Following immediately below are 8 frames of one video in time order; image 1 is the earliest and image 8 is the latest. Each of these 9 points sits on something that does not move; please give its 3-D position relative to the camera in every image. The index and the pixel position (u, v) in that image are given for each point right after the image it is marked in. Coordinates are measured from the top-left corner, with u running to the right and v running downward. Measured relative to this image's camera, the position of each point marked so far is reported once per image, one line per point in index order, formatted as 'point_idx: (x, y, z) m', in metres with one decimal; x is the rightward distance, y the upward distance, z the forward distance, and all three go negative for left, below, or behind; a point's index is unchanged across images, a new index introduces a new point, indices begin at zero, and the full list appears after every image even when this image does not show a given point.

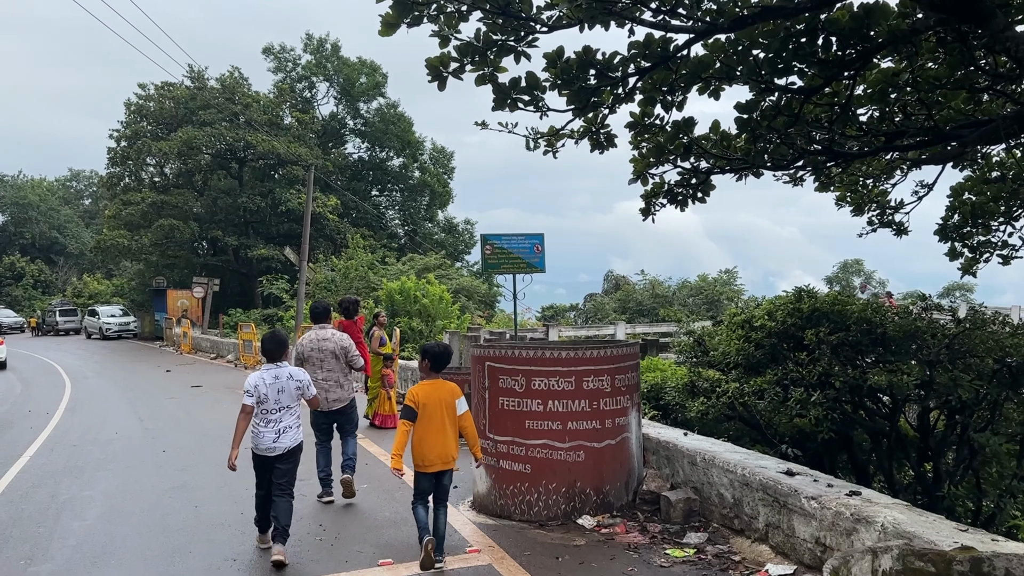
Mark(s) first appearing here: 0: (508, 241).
0: (0.0, +0.5, +9.6) m
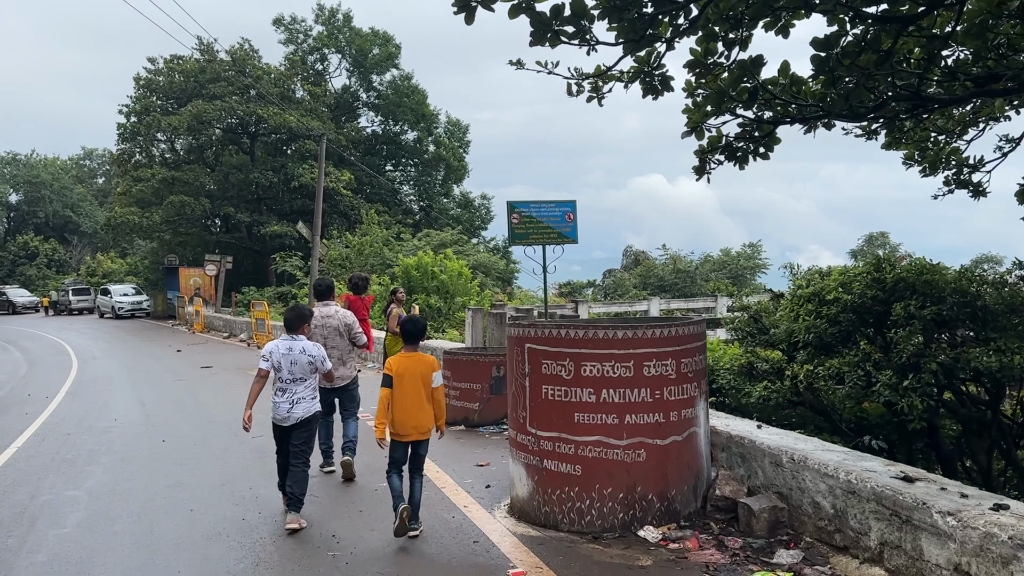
0: (+0.3, +0.8, +8.7) m
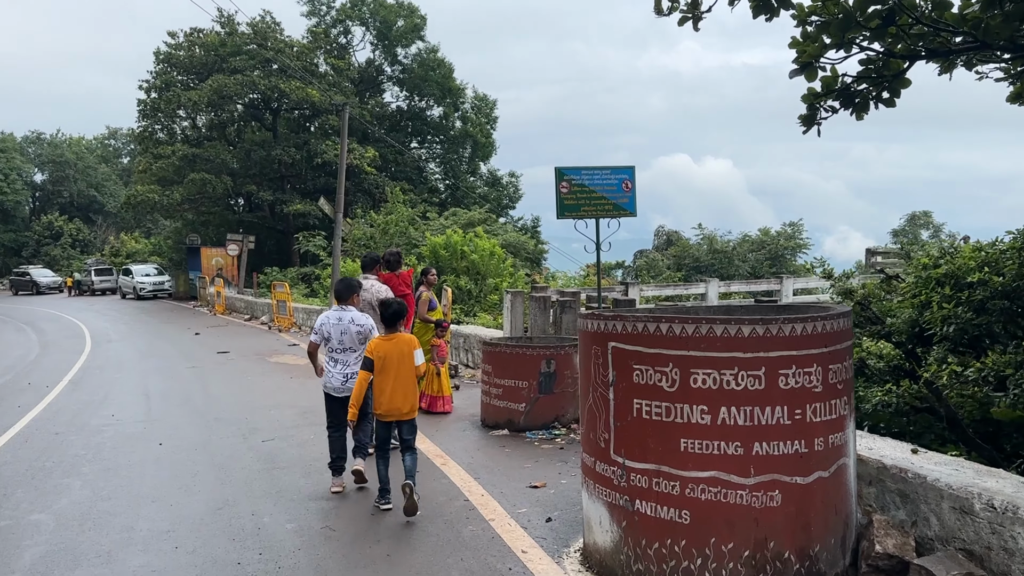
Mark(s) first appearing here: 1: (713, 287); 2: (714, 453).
0: (+0.7, +1.0, +7.5) m
1: (+2.5, 0.0, +10.6) m
2: (+0.7, -0.6, +3.1) m
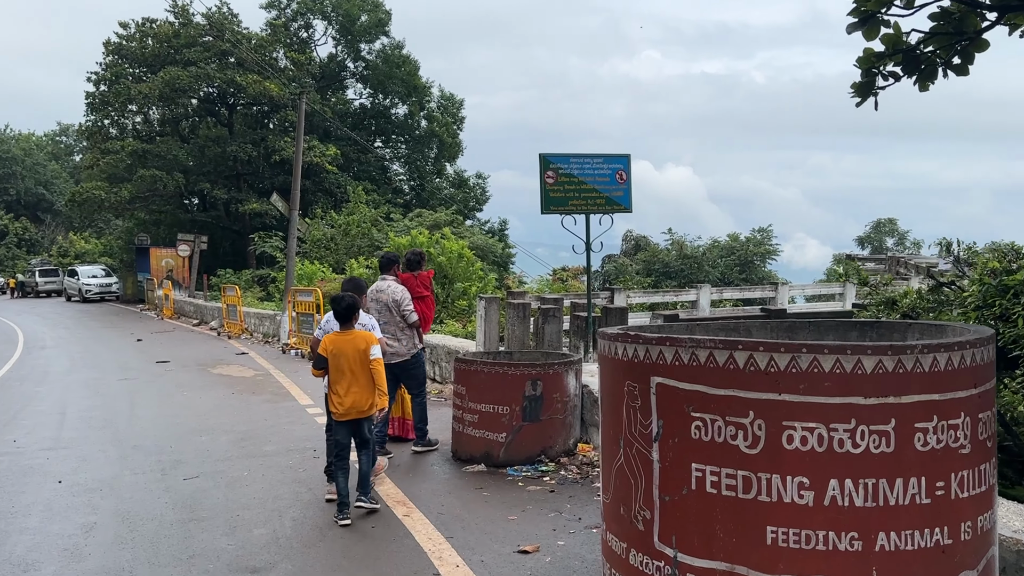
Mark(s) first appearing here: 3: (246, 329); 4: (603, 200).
0: (+0.5, +0.9, +6.5) m
1: (+2.2, -0.1, +9.6) m
2: (+0.7, -0.6, +2.0) m
3: (-5.5, -0.8, +17.5) m
4: (+0.7, +0.7, +6.5) m
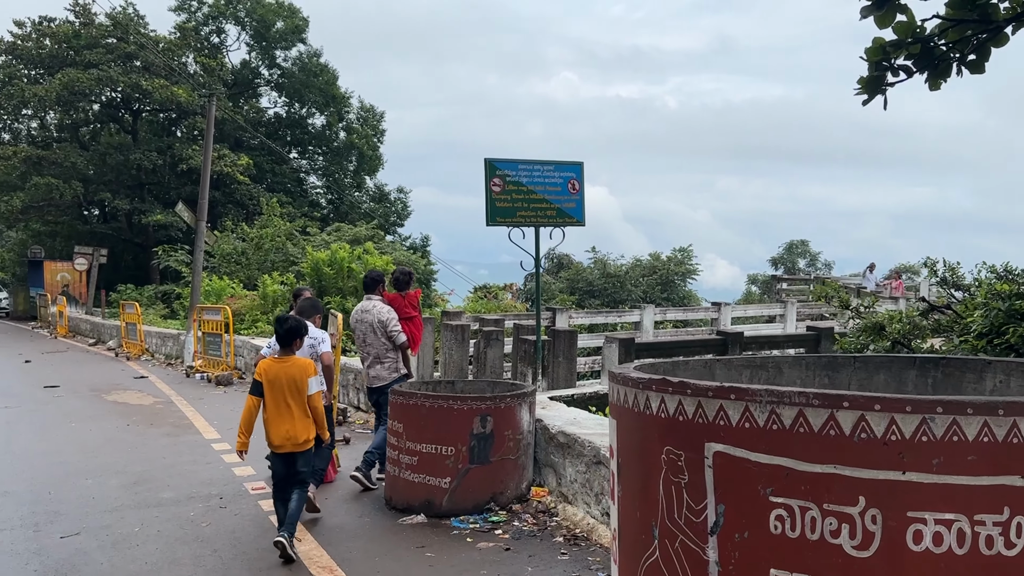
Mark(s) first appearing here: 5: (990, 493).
0: (+0.1, +0.8, +5.8) m
1: (+1.5, -0.3, +9.1) m
2: (+0.8, -0.7, +1.4) m
3: (-6.9, -1.2, +16.1) m
4: (+0.3, +0.5, +5.9) m
5: (+0.8, -0.3, +1.4) m
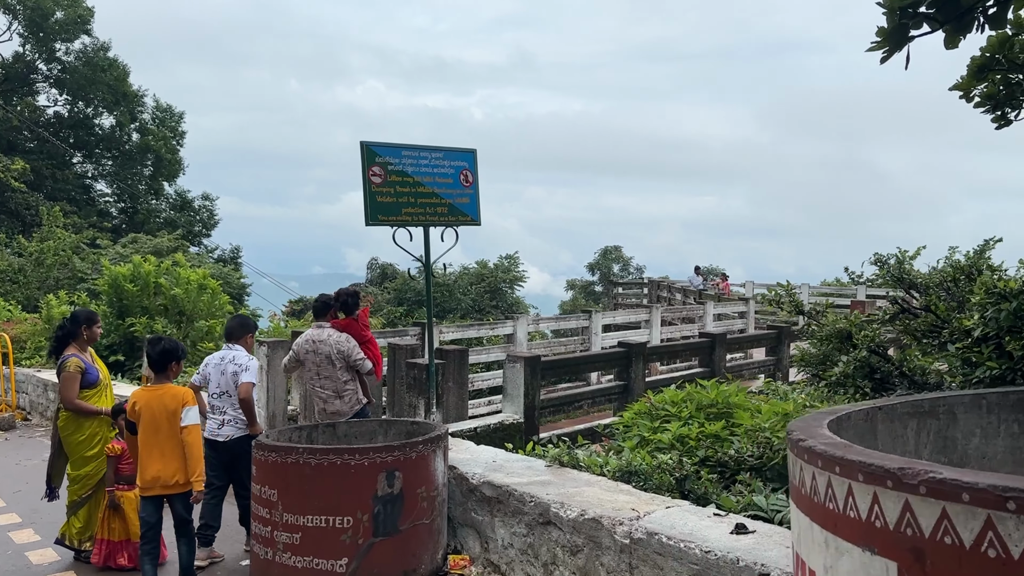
0: (-0.5, +0.7, +4.8) m
1: (+0.1, -0.4, +8.3) m
2: (+1.1, -0.7, +0.6) m
3: (-9.6, -1.6, +13.3) m
4: (-0.4, +0.5, +4.9) m
5: (+1.1, -0.3, +0.6) m
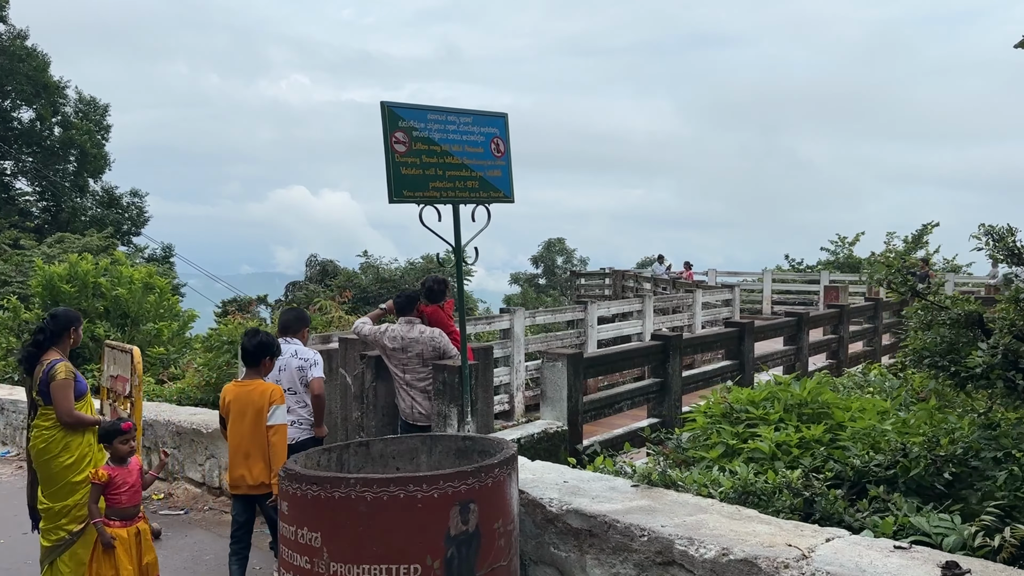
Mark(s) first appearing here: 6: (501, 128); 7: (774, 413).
0: (-0.3, +0.8, +4.0) m
1: (+0.1, -0.3, +7.6) m
2: (+1.6, -0.6, 0.0) m
3: (-10.0, -1.7, +11.9) m
4: (-0.2, +0.5, +4.2) m
5: (+1.7, -0.3, 0.0) m
6: (-0.1, +0.8, +4.3) m
7: (+1.2, -0.6, +3.8) m
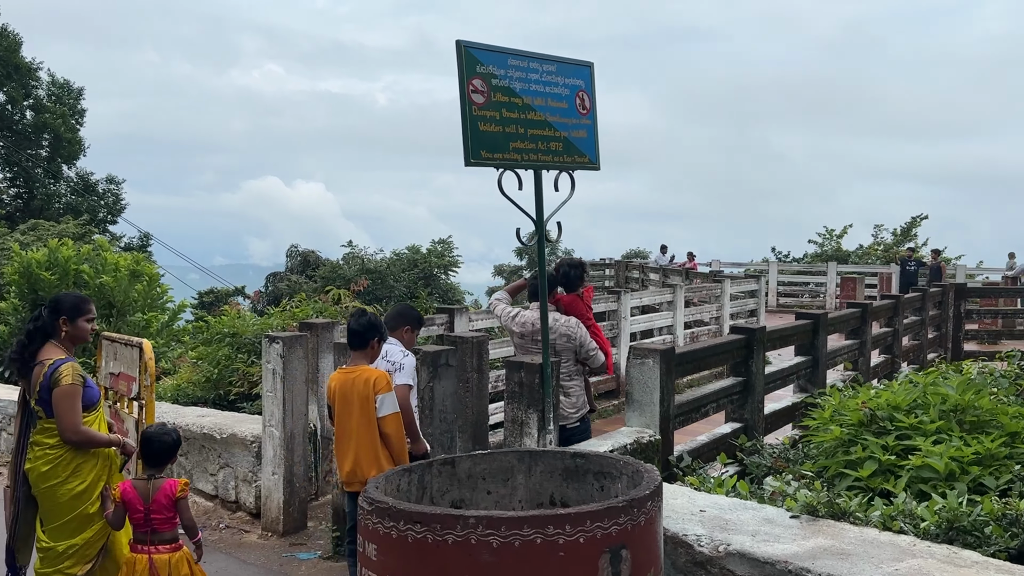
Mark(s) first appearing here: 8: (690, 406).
0: (0.0, +0.8, +3.3) m
1: (+0.3, -0.2, +6.9) m
2: (+2.1, -0.6, -0.6) m
3: (-9.8, -1.5, +10.9) m
4: (+0.2, +0.6, +3.5) m
5: (+2.1, -0.2, -0.6) m
6: (+0.3, +0.9, +3.6) m
7: (+1.6, -0.5, +3.2) m
8: (+0.9, -0.6, +4.2) m
